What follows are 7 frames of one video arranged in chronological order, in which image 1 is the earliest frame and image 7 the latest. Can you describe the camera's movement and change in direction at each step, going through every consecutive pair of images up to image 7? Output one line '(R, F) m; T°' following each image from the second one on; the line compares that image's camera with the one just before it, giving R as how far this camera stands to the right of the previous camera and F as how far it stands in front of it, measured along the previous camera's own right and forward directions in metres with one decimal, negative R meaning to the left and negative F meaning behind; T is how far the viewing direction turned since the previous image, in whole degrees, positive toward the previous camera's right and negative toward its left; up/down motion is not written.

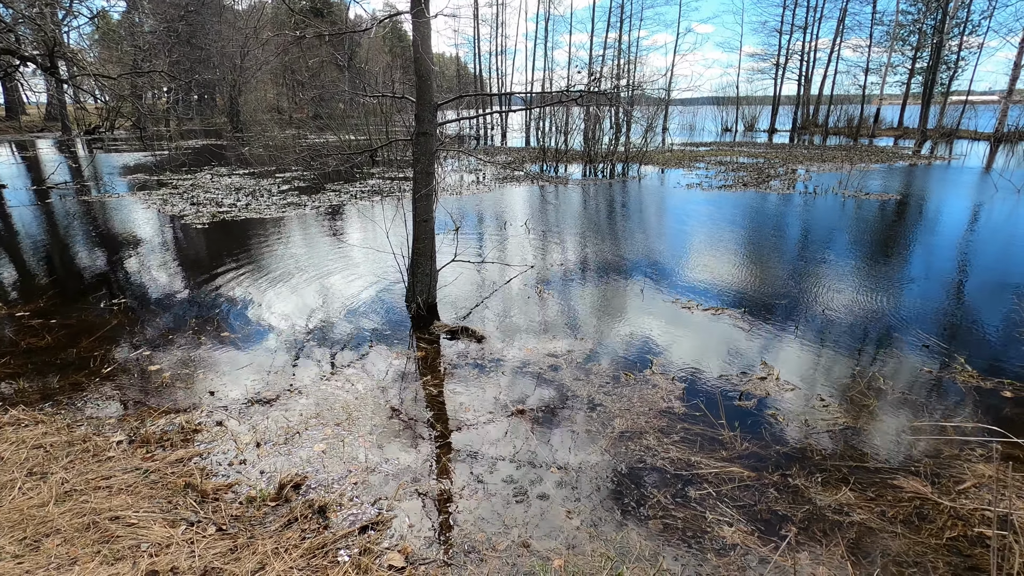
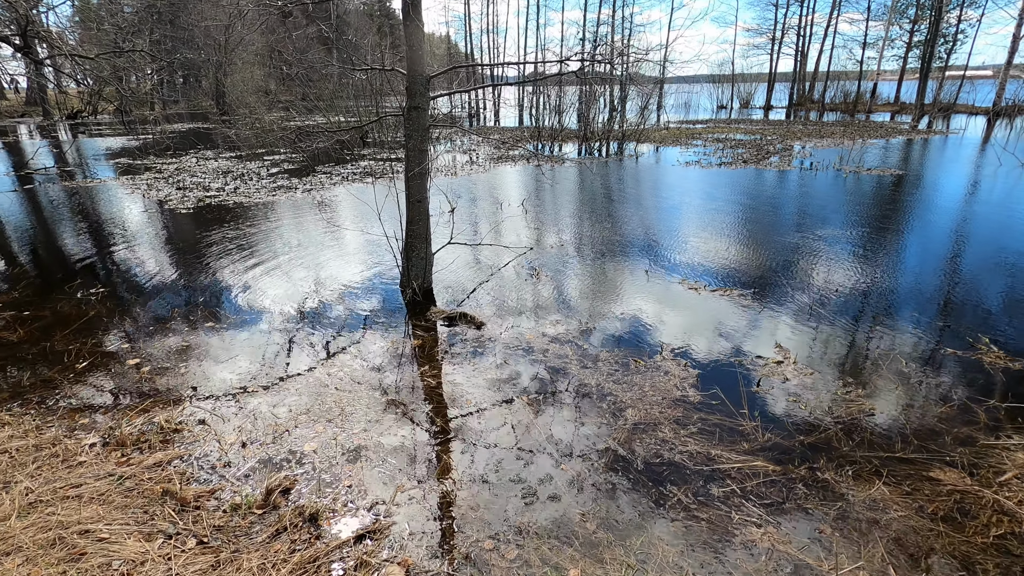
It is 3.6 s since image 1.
(-0.1, +0.3) m; +1°
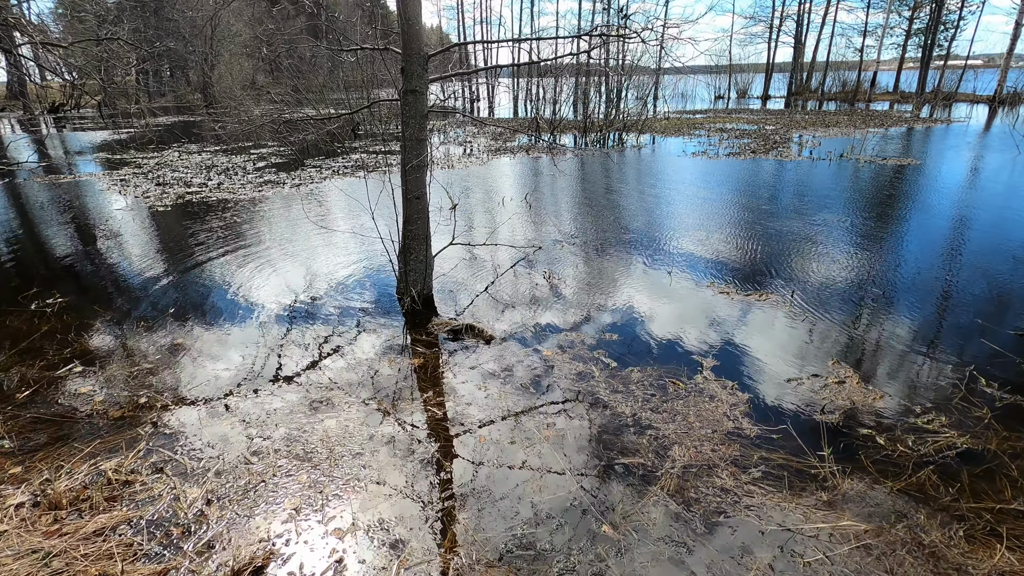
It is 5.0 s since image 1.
(-0.2, +0.6) m; +1°
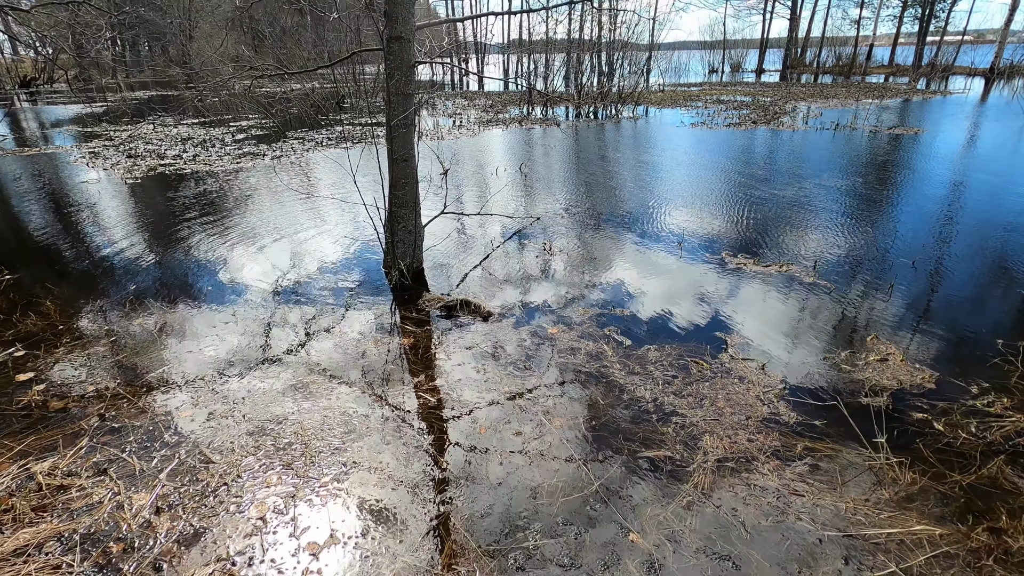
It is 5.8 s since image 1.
(-0.1, +0.5) m; +1°
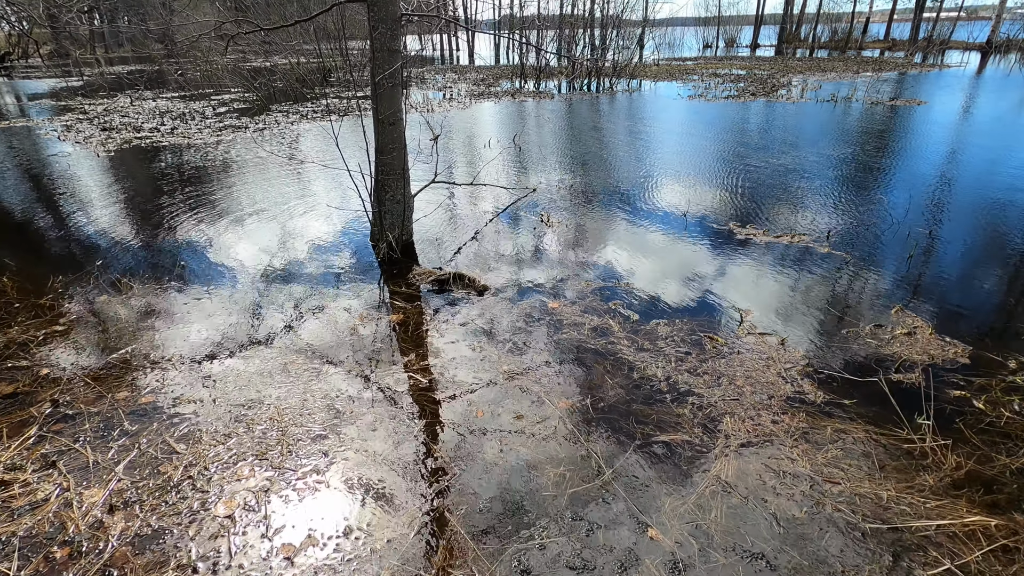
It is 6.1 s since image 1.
(0.0, +0.3) m; +1°
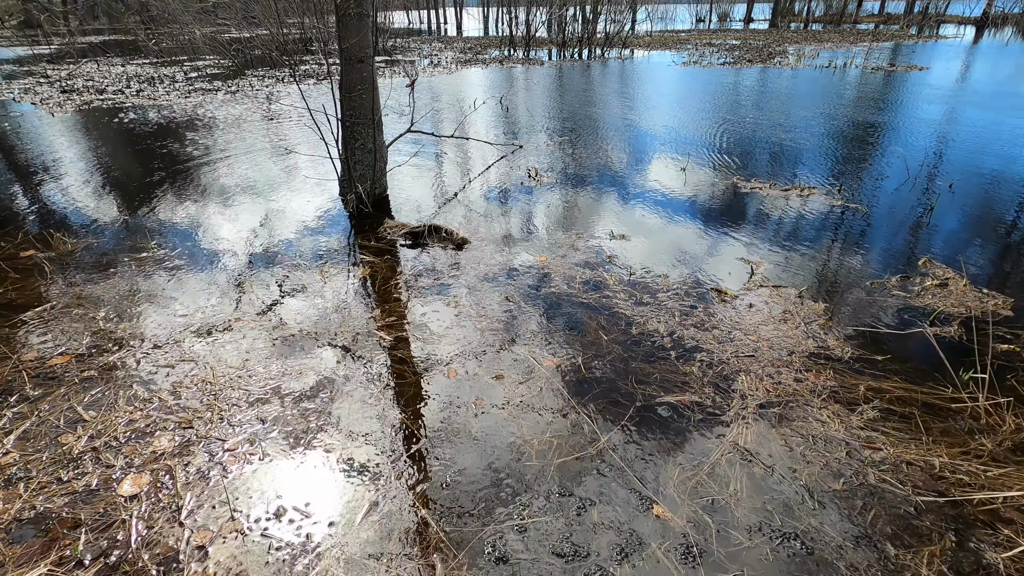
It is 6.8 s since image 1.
(+0.1, +0.4) m; +1°
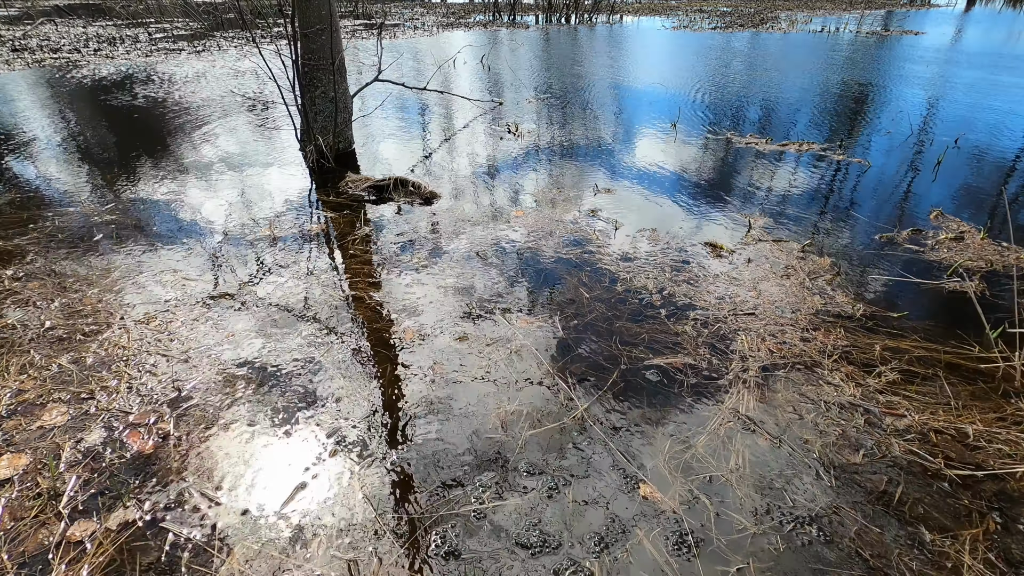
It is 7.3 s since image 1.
(+0.1, +0.3) m; +1°
